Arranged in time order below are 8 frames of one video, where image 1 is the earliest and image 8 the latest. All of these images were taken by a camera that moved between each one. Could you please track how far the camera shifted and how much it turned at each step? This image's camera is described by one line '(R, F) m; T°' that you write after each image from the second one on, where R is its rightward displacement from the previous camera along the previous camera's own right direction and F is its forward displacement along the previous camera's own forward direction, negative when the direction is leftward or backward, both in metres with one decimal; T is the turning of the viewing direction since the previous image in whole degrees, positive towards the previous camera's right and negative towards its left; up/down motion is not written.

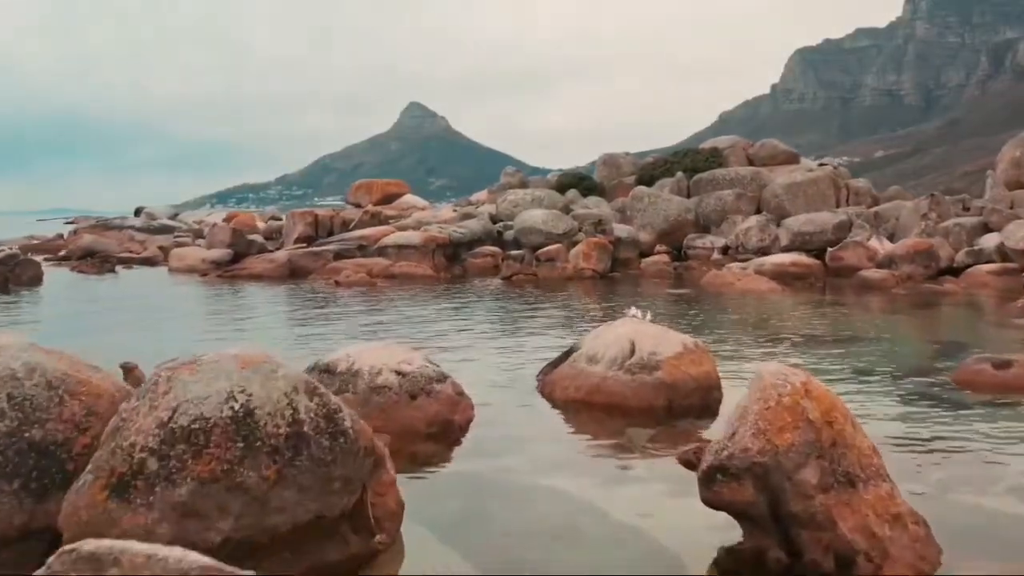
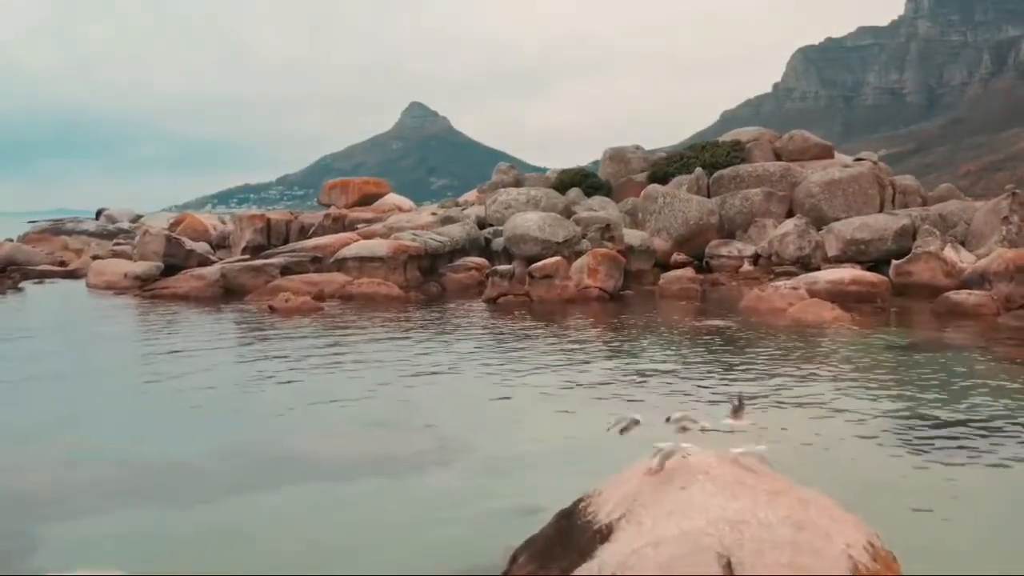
(+0.4, +6.5) m; 0°
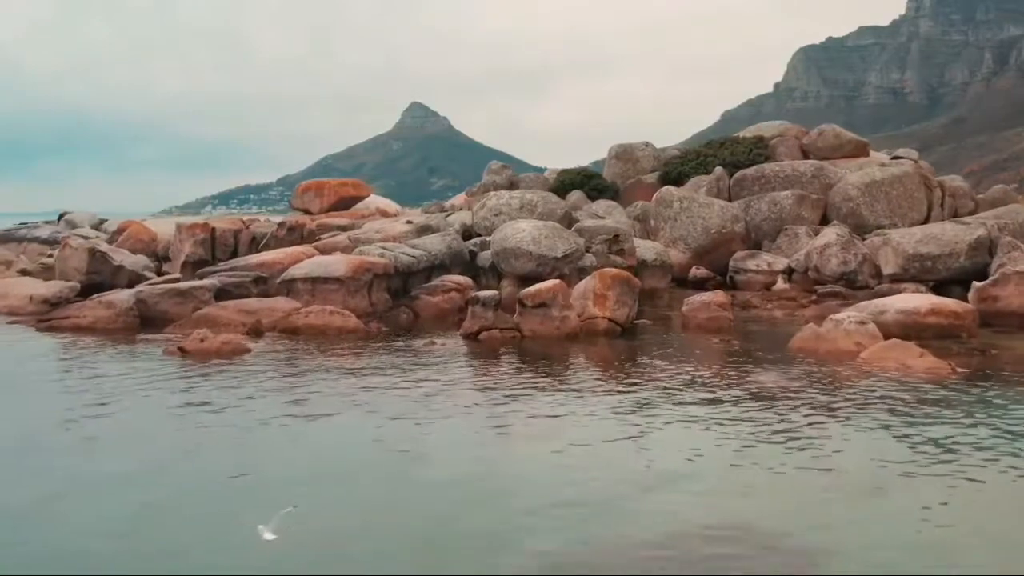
(+0.3, +5.3) m; 0°
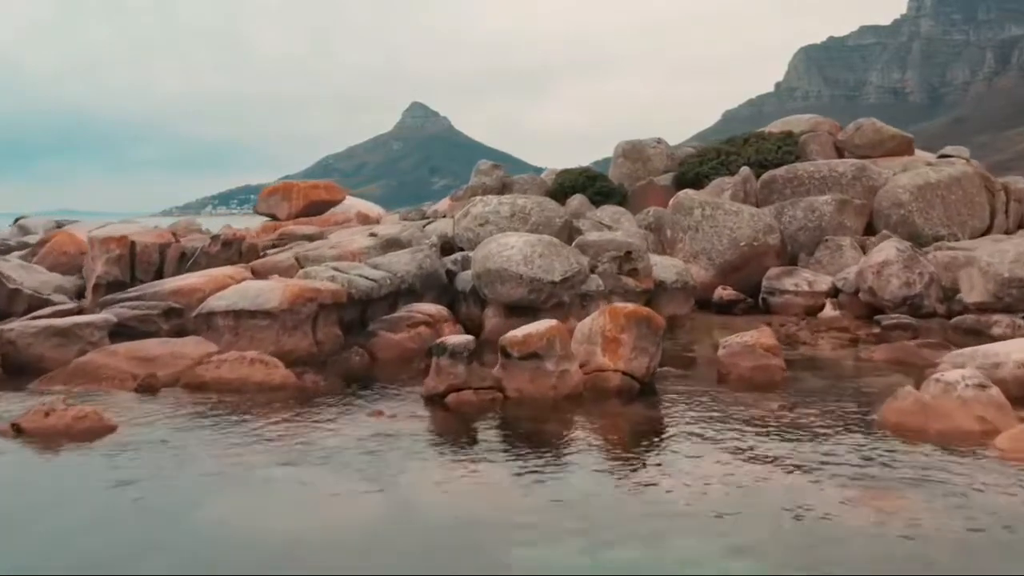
(+0.3, +5.2) m; 0°
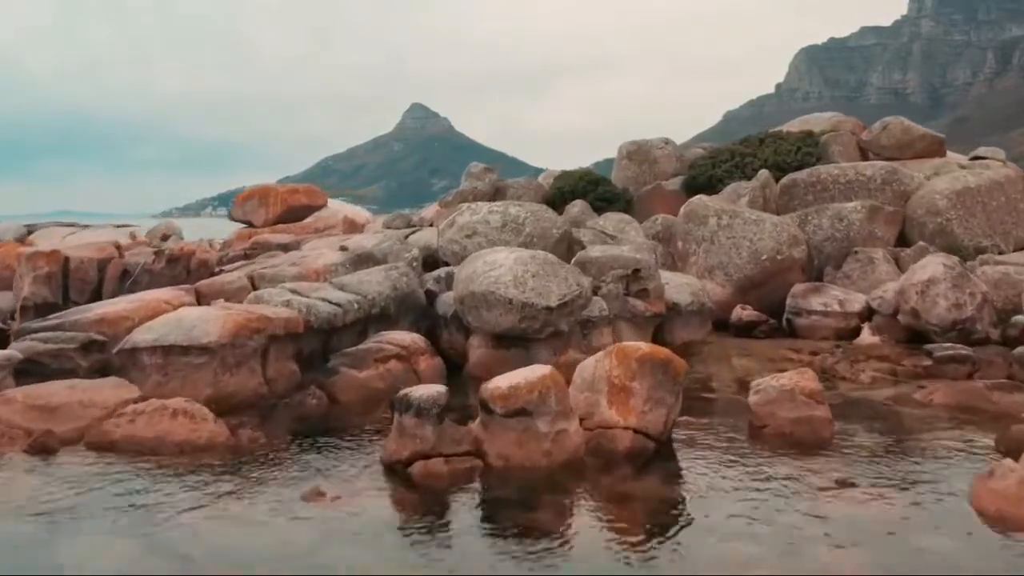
(+0.2, +3.0) m; 0°
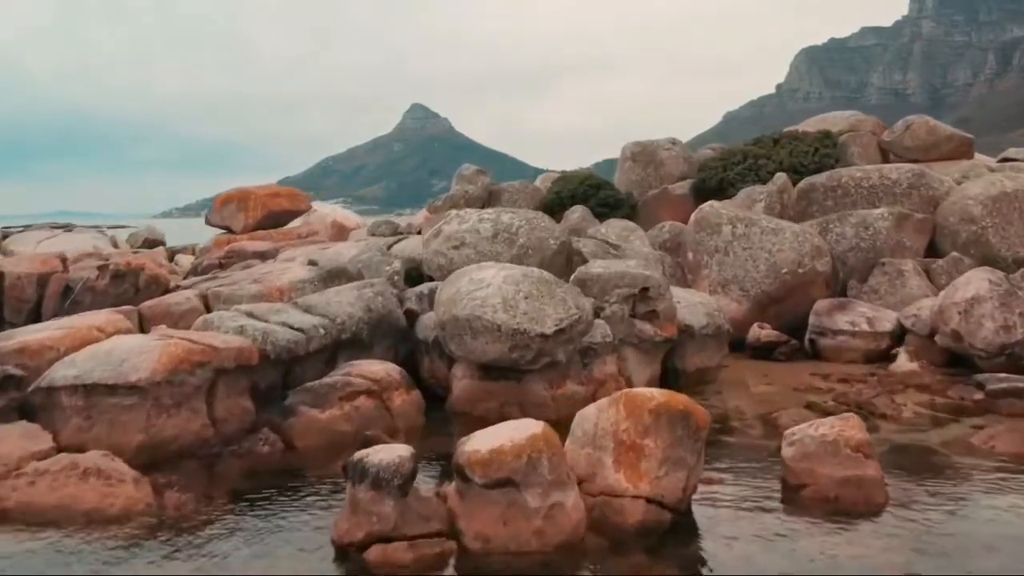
(+0.2, +2.3) m; 0°
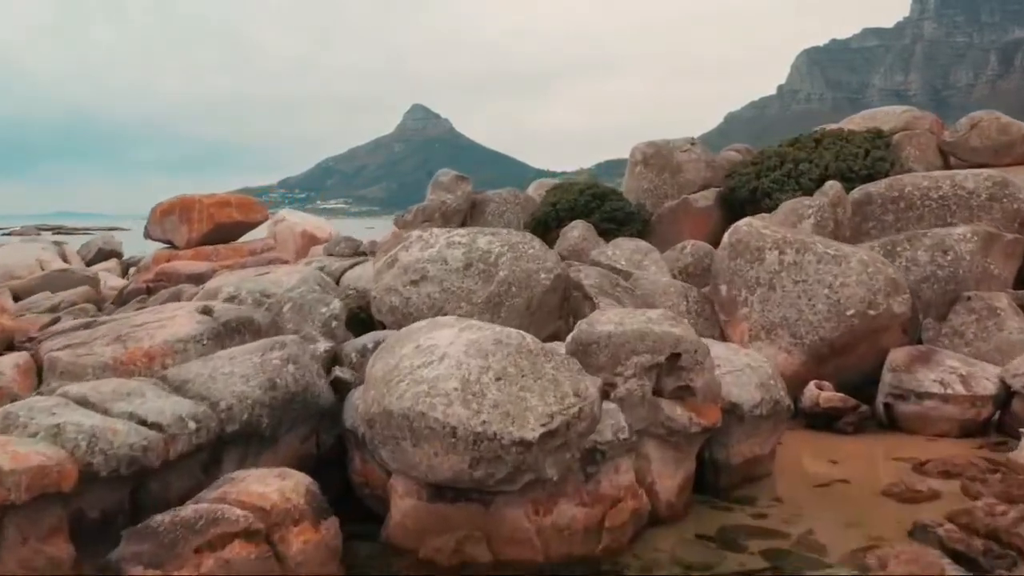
(+0.4, +5.1) m; 0°
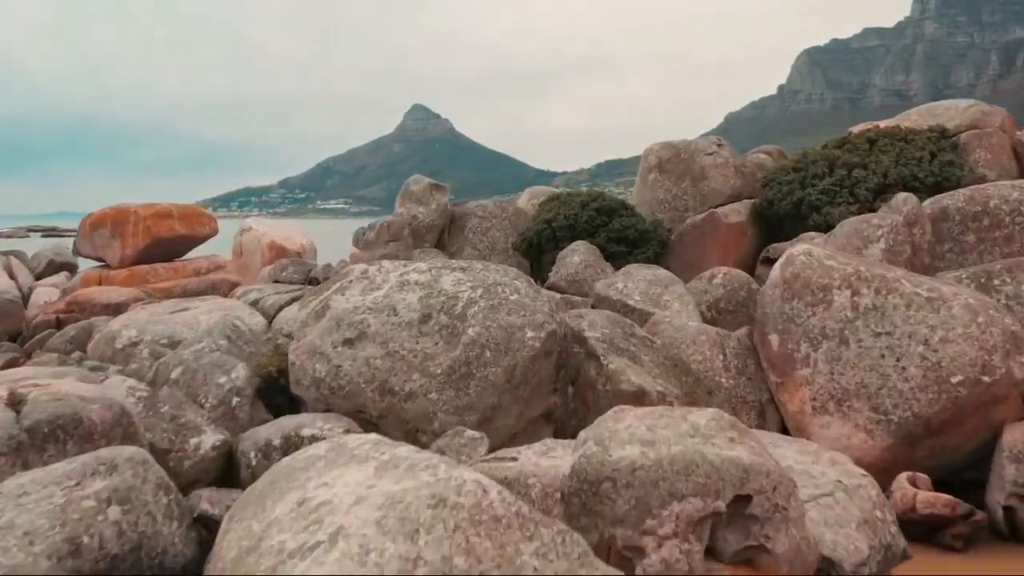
(+0.3, +4.4) m; 0°
